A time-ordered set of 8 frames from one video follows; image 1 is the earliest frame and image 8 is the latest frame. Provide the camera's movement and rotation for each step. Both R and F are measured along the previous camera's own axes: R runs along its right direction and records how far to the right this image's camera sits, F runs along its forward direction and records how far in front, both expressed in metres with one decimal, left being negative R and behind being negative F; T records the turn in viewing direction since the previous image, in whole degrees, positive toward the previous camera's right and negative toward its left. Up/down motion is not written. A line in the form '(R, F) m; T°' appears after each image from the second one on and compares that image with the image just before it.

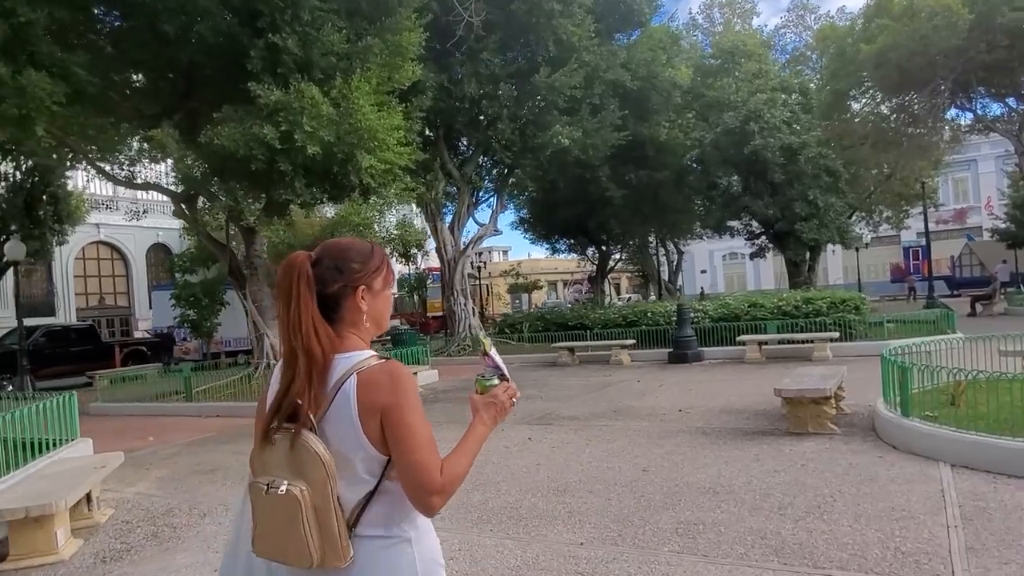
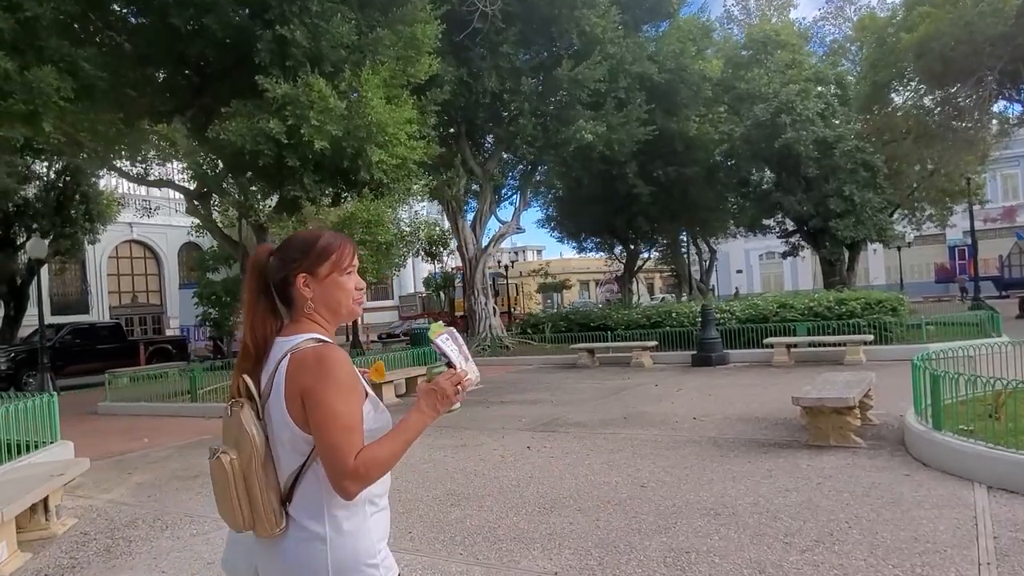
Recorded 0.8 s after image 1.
(+0.3, +0.5) m; -3°
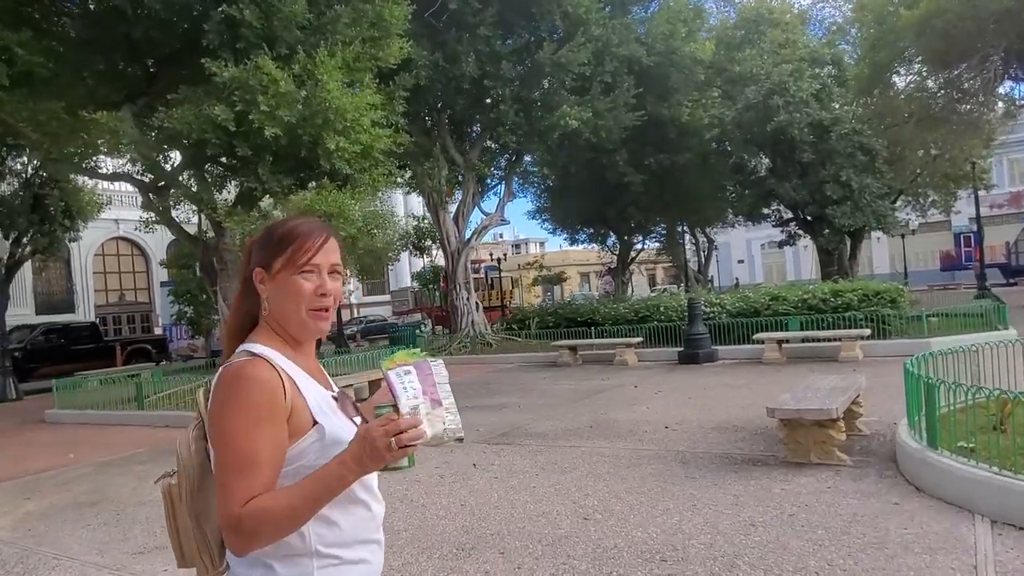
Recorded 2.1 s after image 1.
(+0.5, +0.8) m; 0°
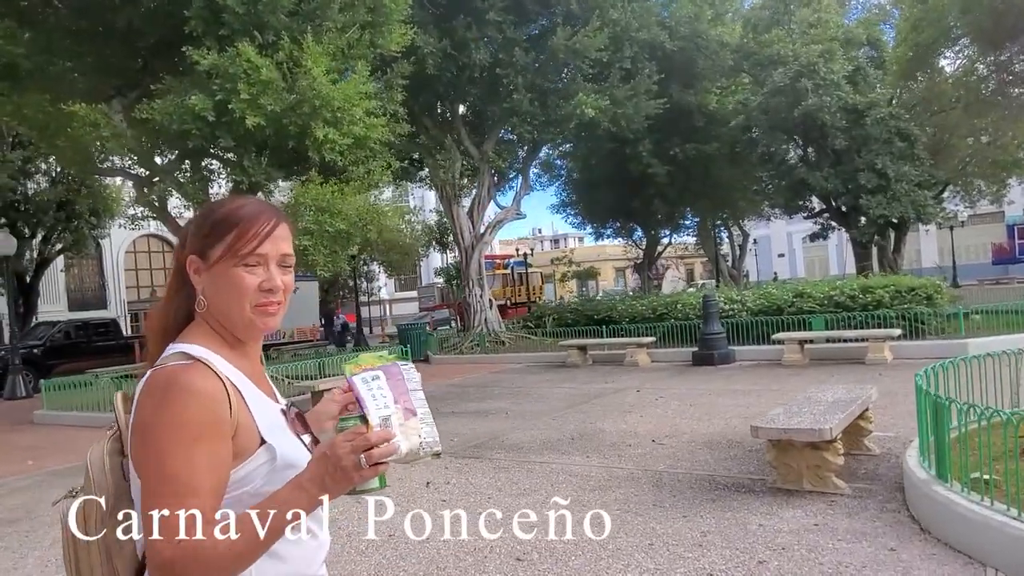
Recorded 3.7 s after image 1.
(+0.6, +0.7) m; -3°
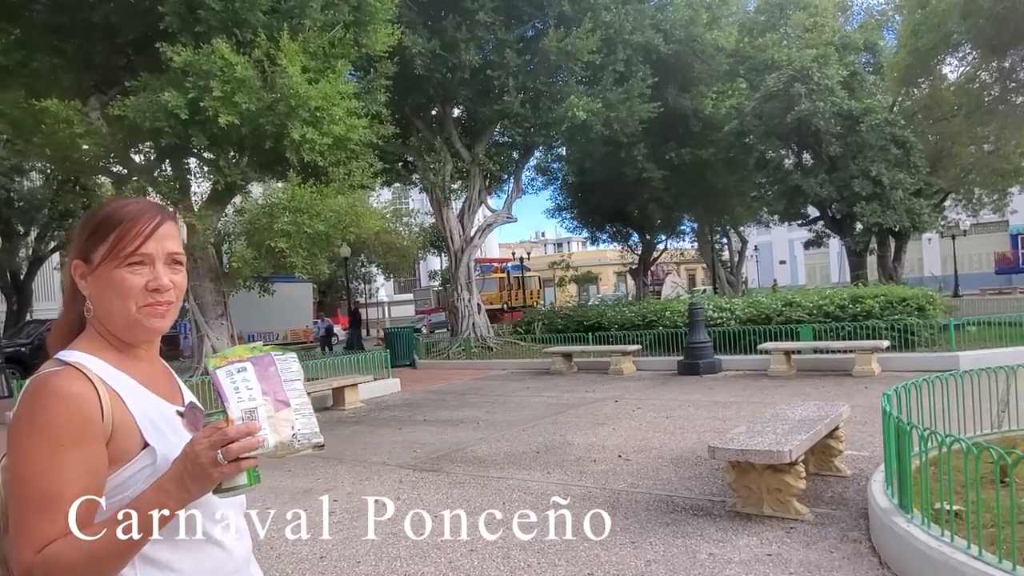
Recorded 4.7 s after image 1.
(+0.3, +0.3) m; 0°
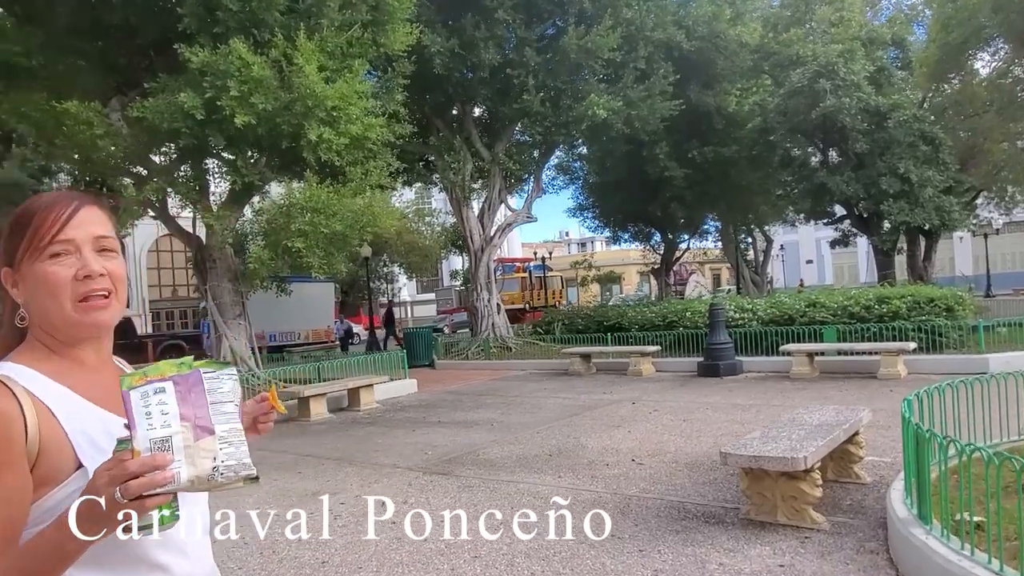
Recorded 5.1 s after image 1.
(+0.1, +0.1) m; -2°
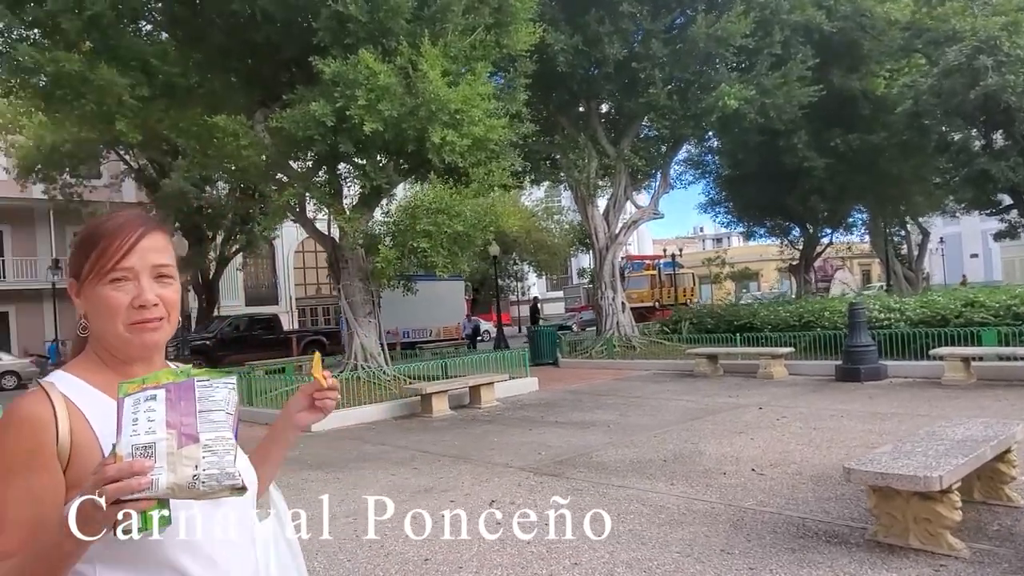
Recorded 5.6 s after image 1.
(+0.2, +0.1) m; -10°
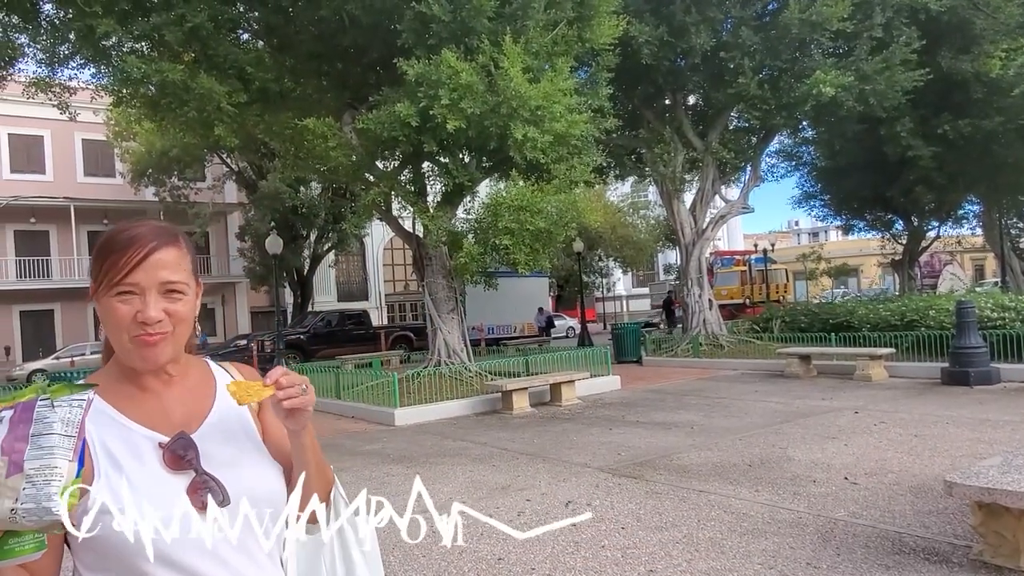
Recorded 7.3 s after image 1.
(+0.1, +0.1) m; -6°
